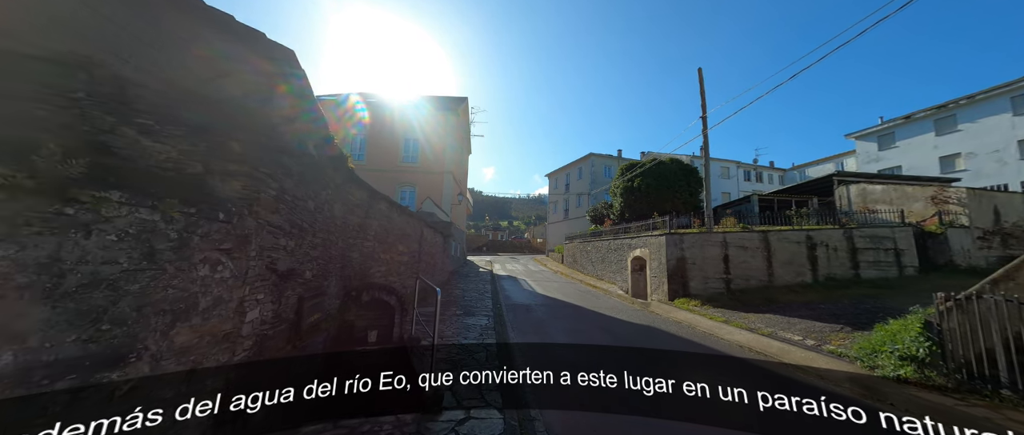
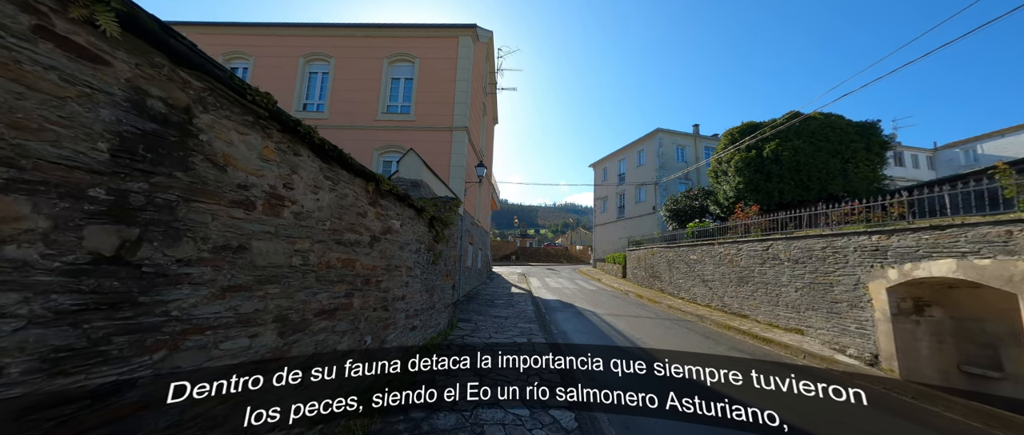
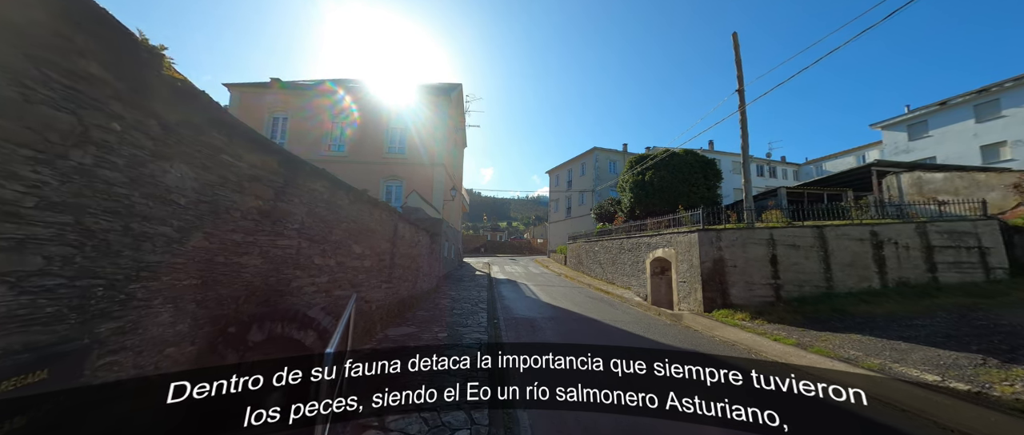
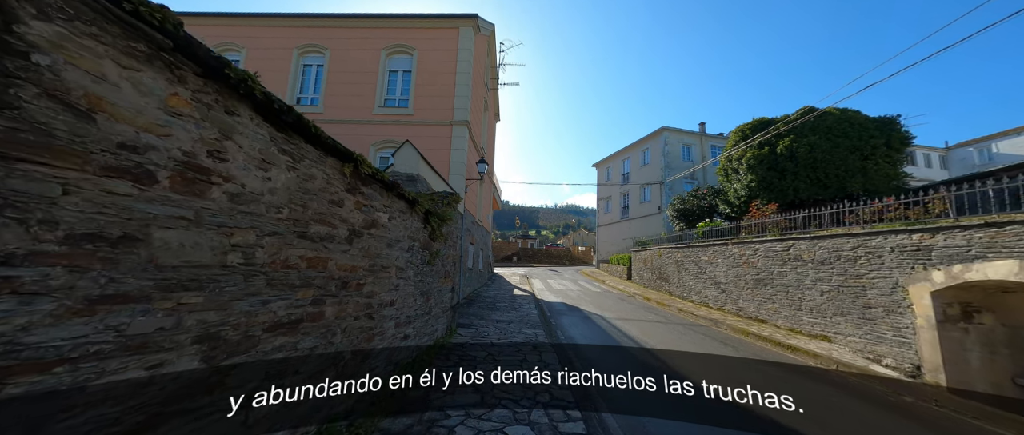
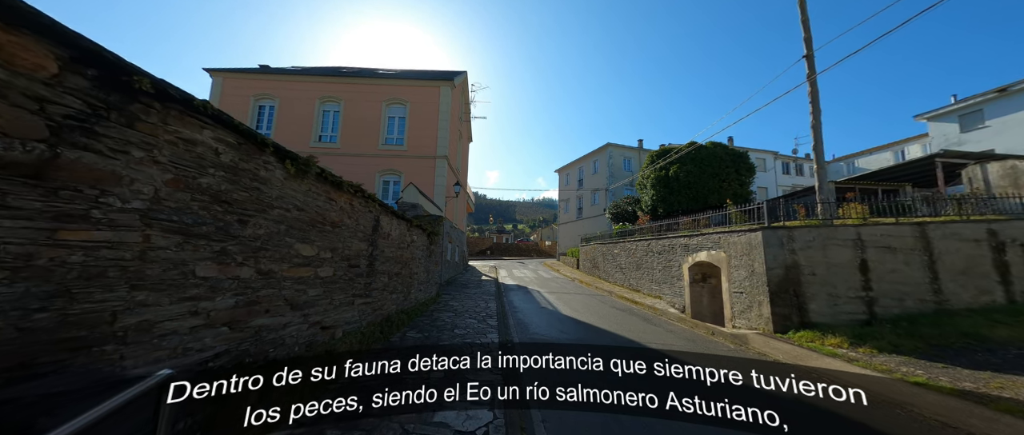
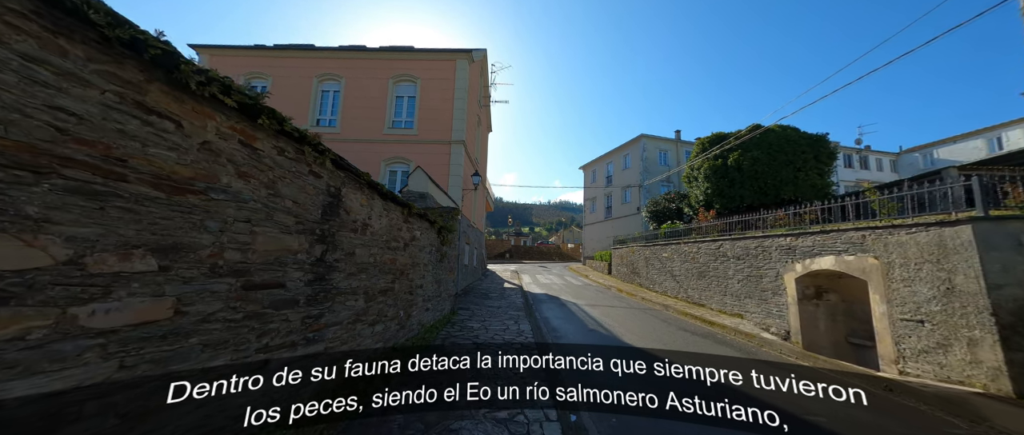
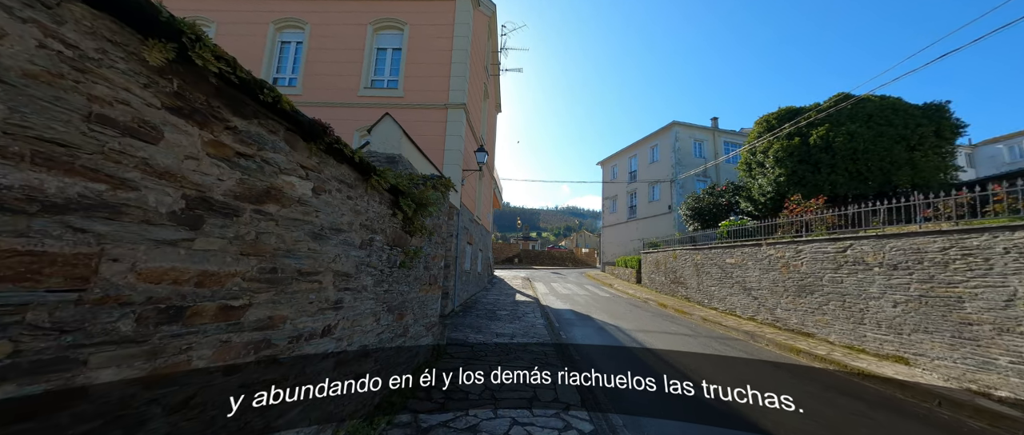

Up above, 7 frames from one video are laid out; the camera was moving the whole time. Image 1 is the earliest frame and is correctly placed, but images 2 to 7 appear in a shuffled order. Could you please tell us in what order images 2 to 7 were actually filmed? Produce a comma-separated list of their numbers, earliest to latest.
3, 5, 6, 2, 4, 7
